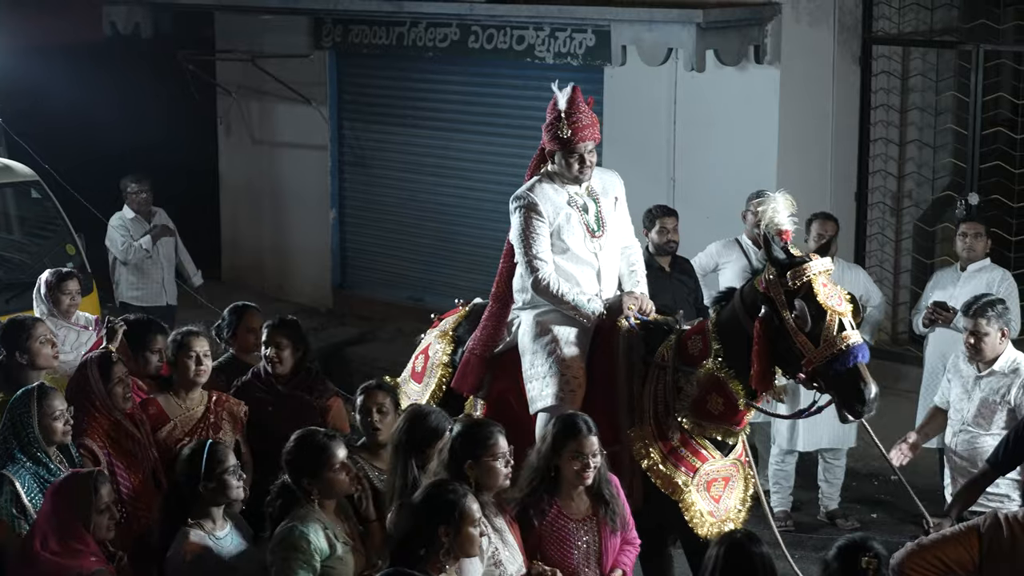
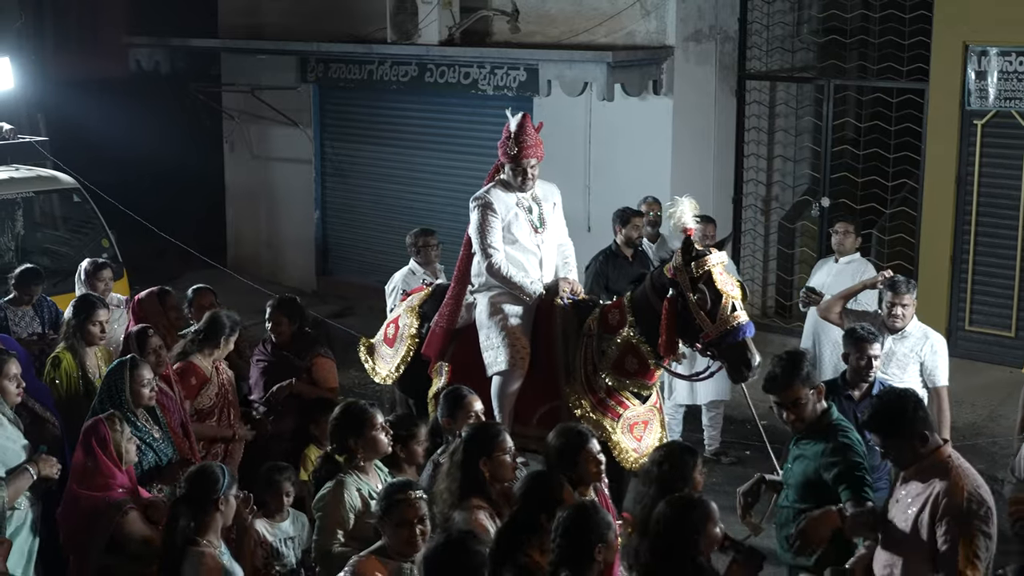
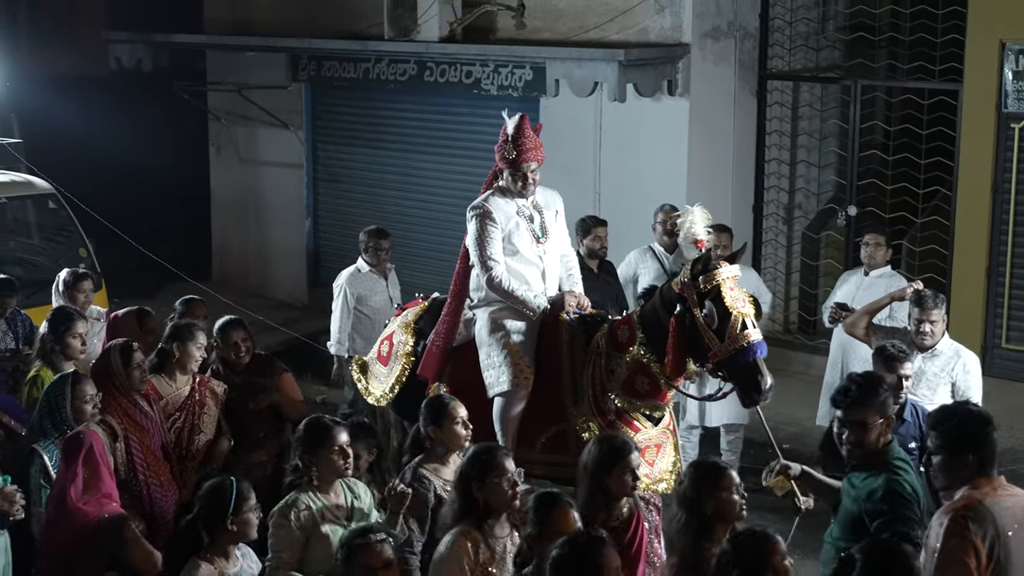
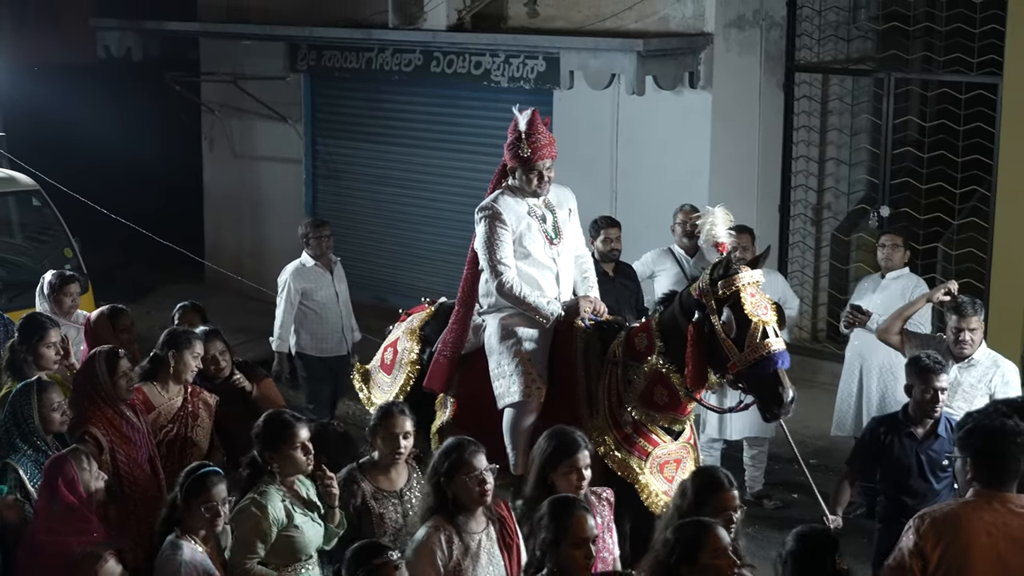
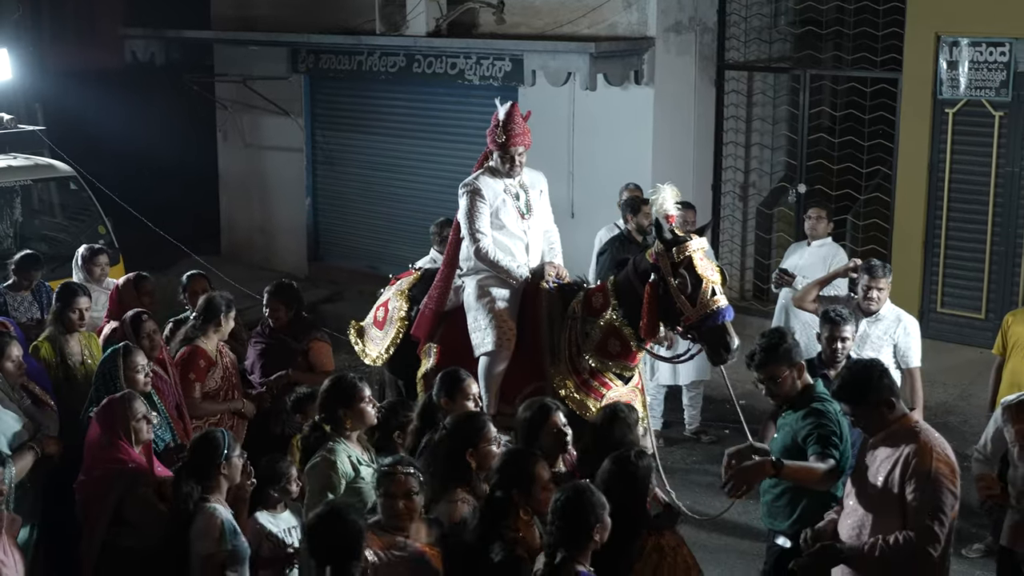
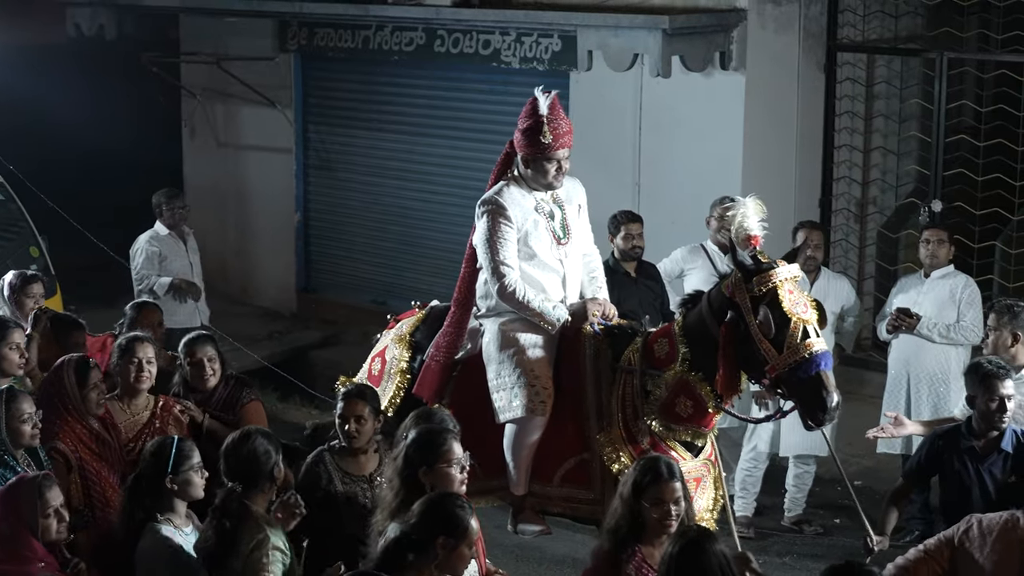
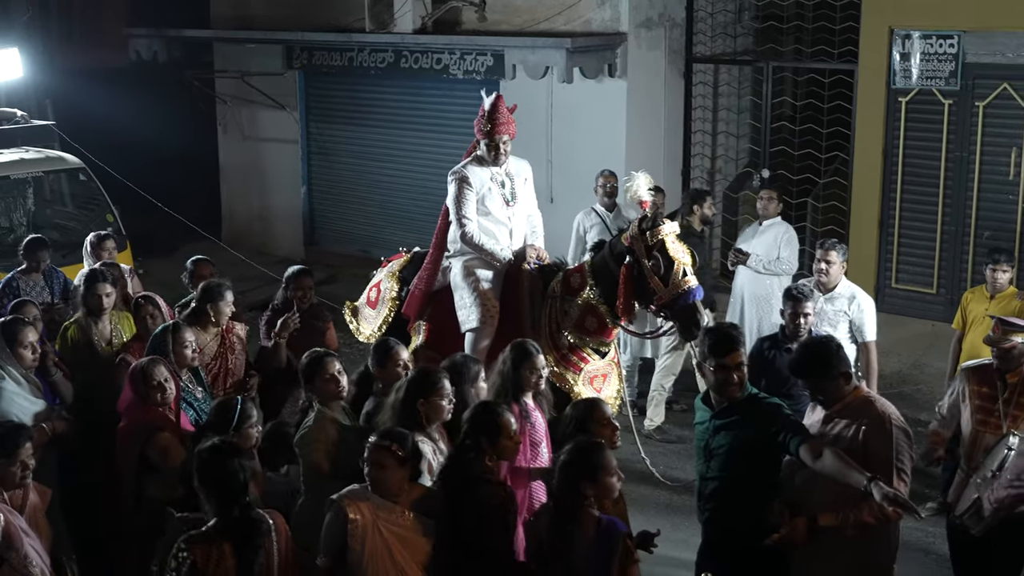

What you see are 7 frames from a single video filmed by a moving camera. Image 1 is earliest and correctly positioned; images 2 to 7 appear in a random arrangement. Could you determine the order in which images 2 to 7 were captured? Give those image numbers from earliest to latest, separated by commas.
6, 4, 3, 2, 5, 7
